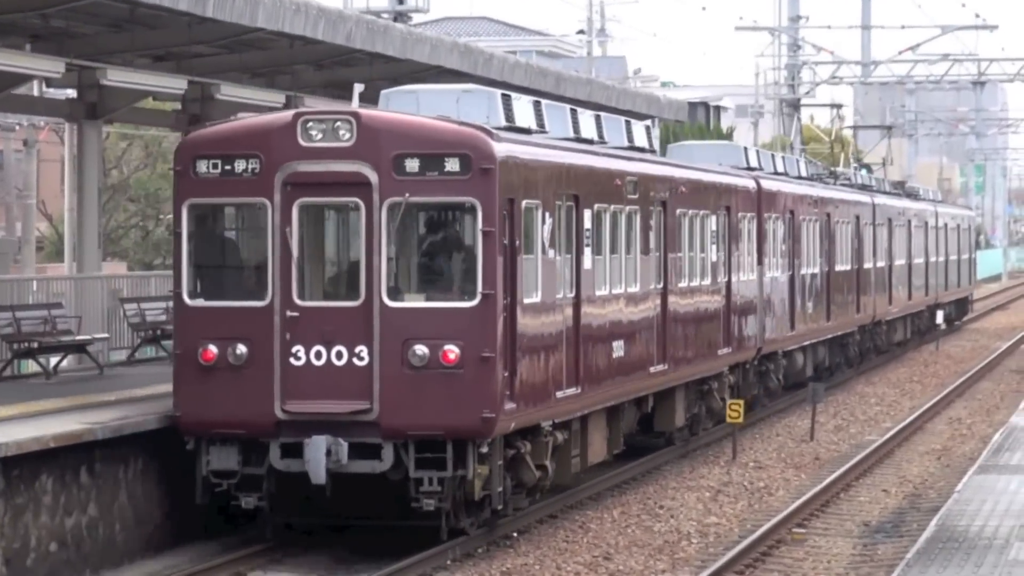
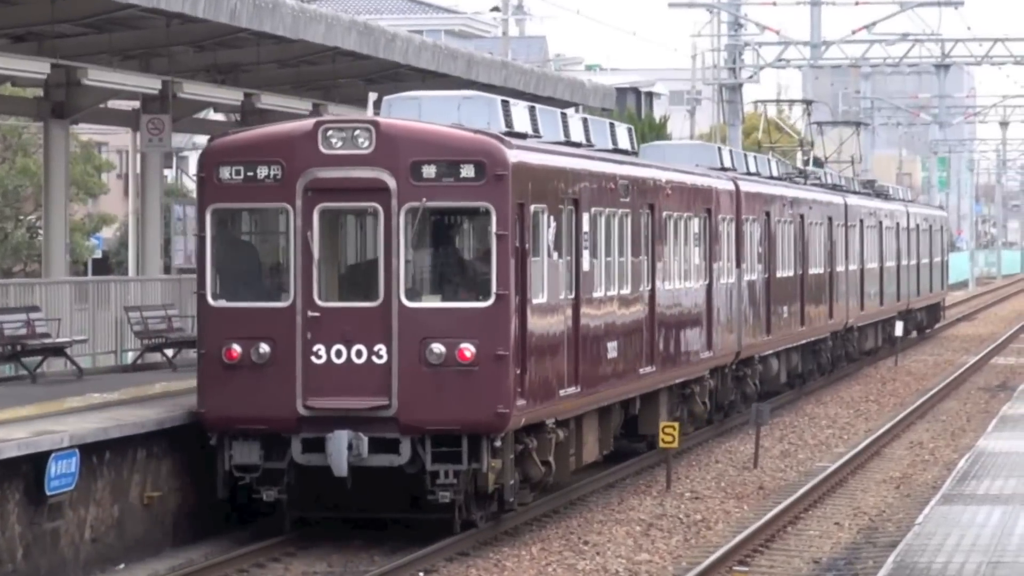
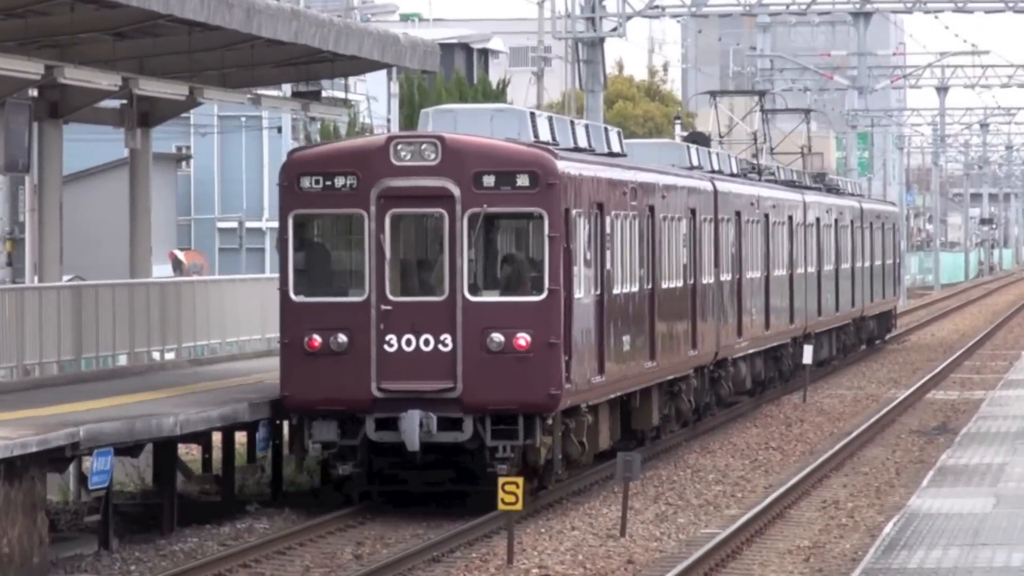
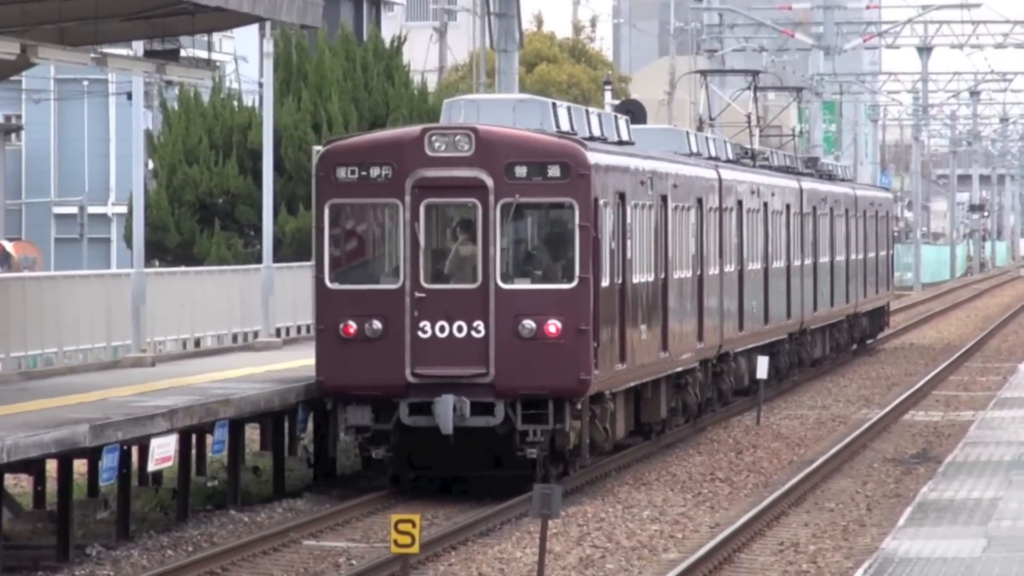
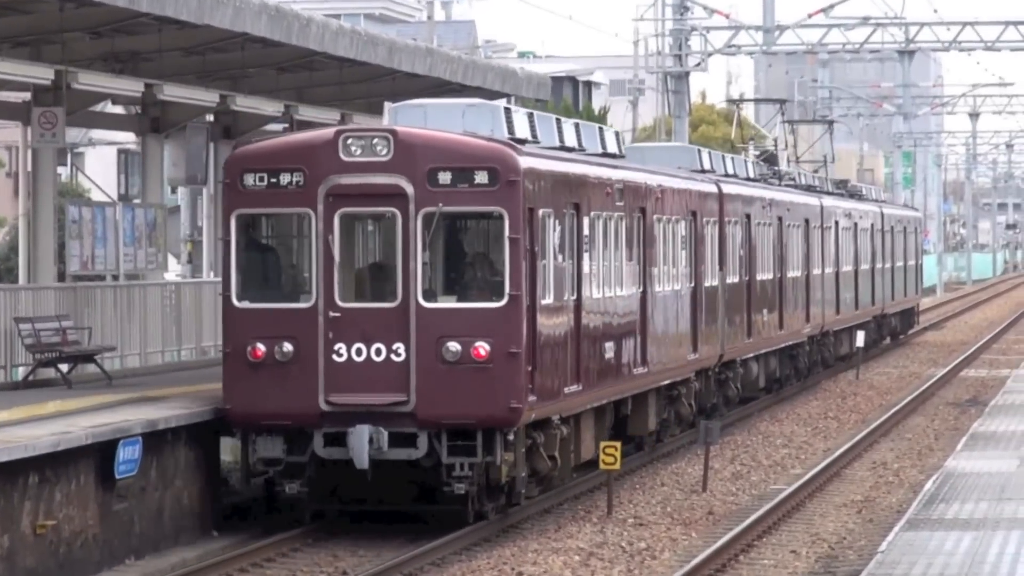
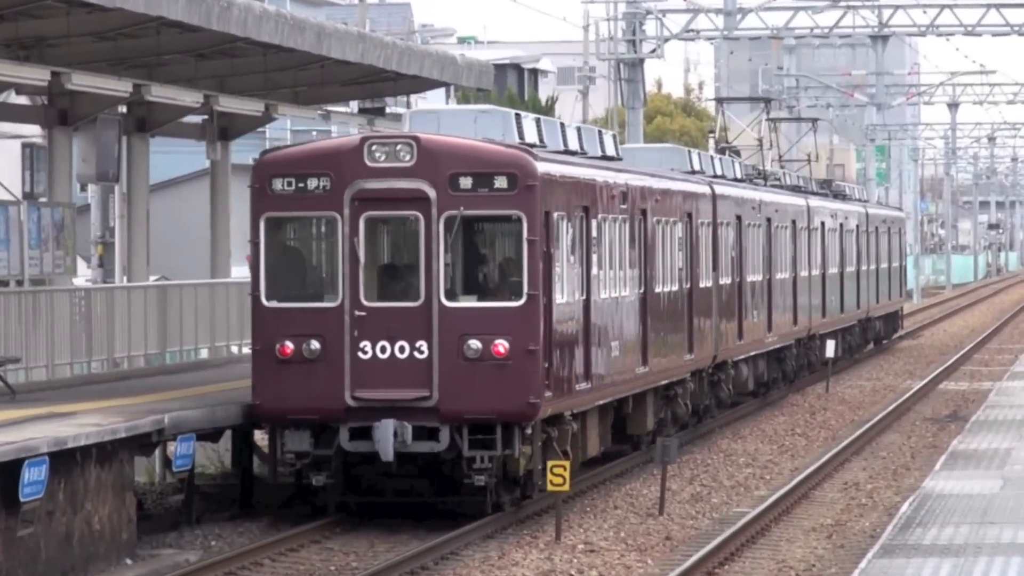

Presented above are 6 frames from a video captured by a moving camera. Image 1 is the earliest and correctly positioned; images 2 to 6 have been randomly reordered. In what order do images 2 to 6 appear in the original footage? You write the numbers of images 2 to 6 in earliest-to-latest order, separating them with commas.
2, 5, 6, 3, 4
